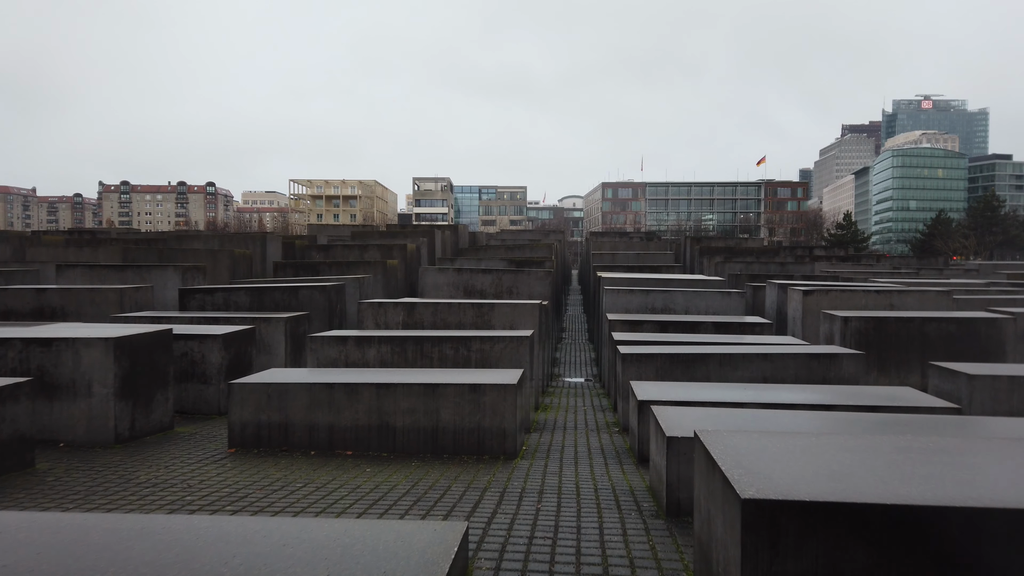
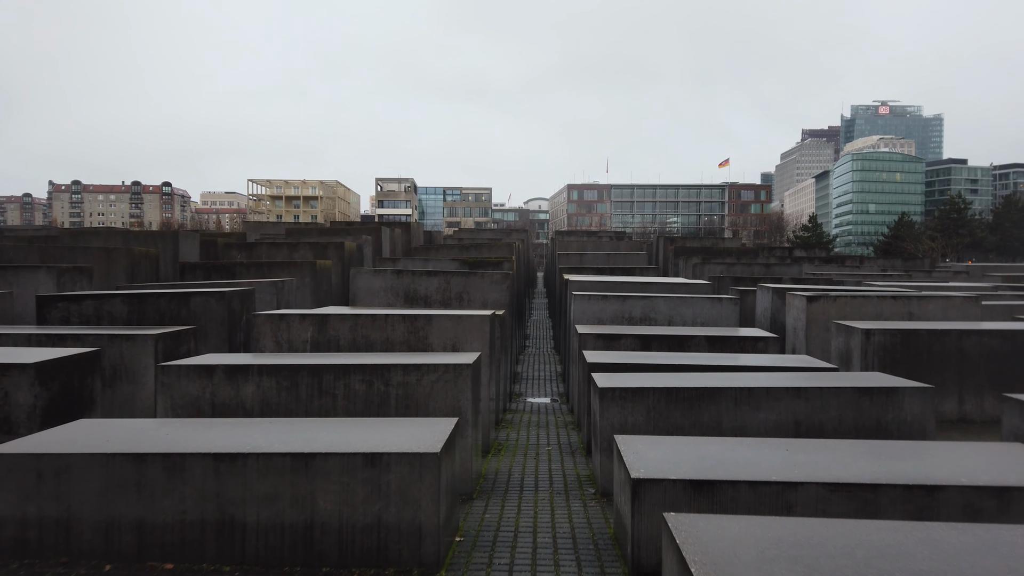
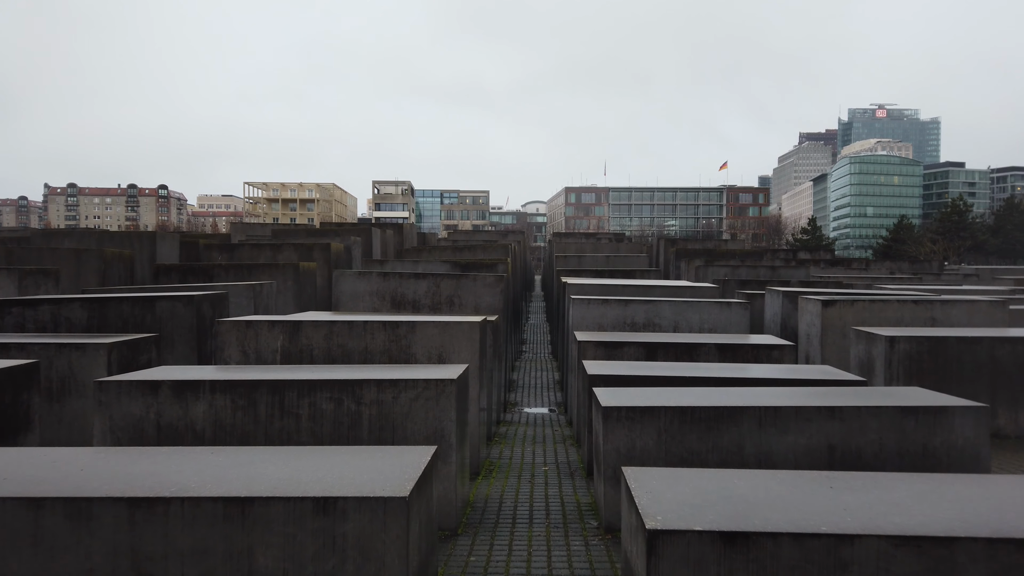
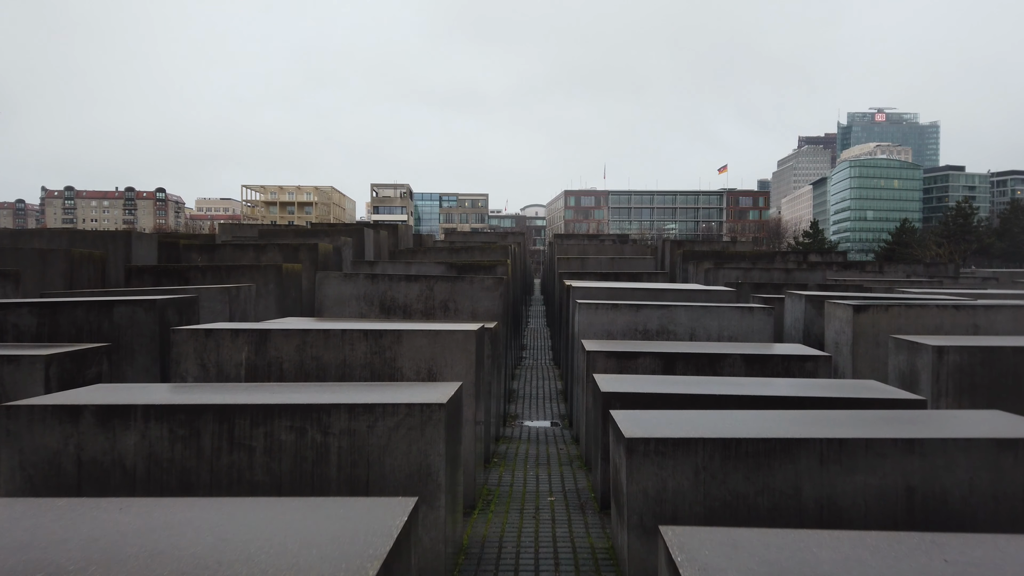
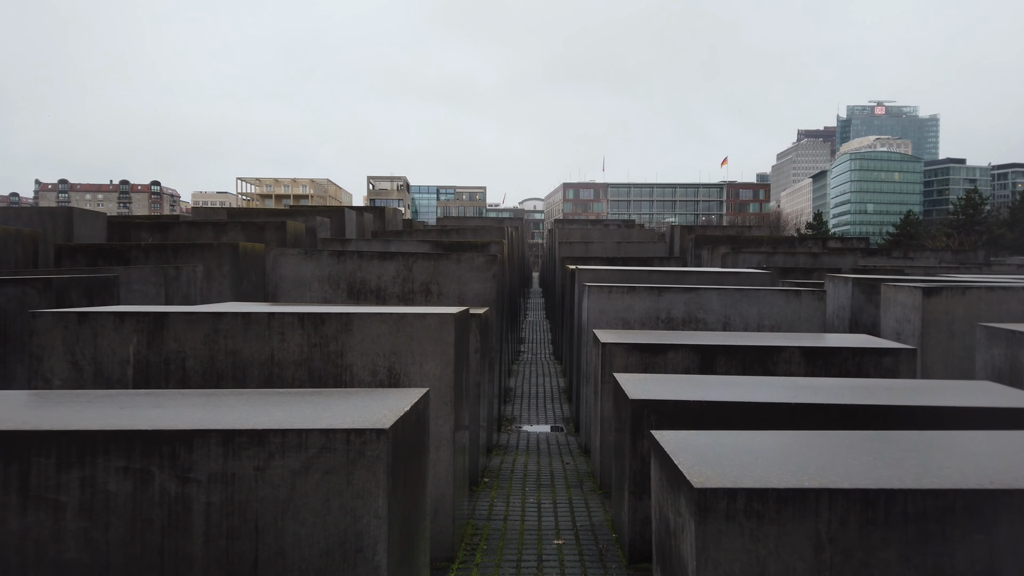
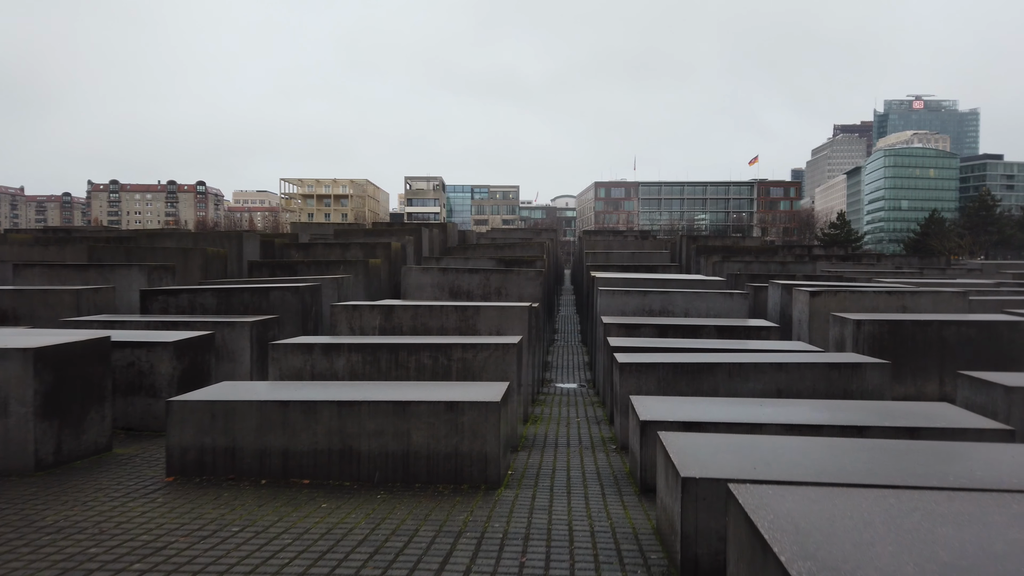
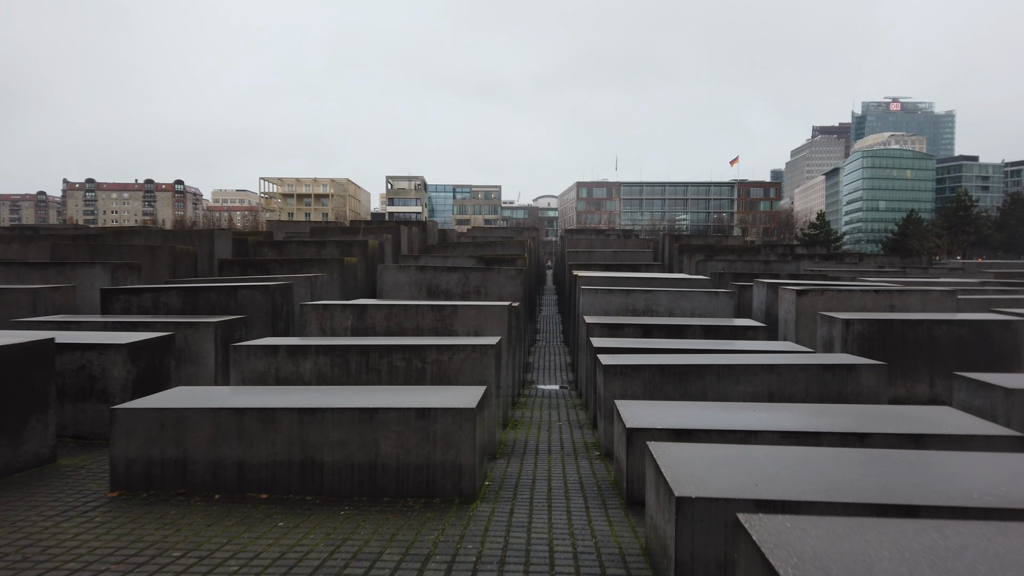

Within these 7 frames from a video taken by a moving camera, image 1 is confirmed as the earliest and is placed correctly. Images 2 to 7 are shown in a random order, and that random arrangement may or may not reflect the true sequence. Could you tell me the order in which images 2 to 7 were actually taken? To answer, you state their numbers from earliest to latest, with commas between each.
6, 7, 2, 3, 4, 5
